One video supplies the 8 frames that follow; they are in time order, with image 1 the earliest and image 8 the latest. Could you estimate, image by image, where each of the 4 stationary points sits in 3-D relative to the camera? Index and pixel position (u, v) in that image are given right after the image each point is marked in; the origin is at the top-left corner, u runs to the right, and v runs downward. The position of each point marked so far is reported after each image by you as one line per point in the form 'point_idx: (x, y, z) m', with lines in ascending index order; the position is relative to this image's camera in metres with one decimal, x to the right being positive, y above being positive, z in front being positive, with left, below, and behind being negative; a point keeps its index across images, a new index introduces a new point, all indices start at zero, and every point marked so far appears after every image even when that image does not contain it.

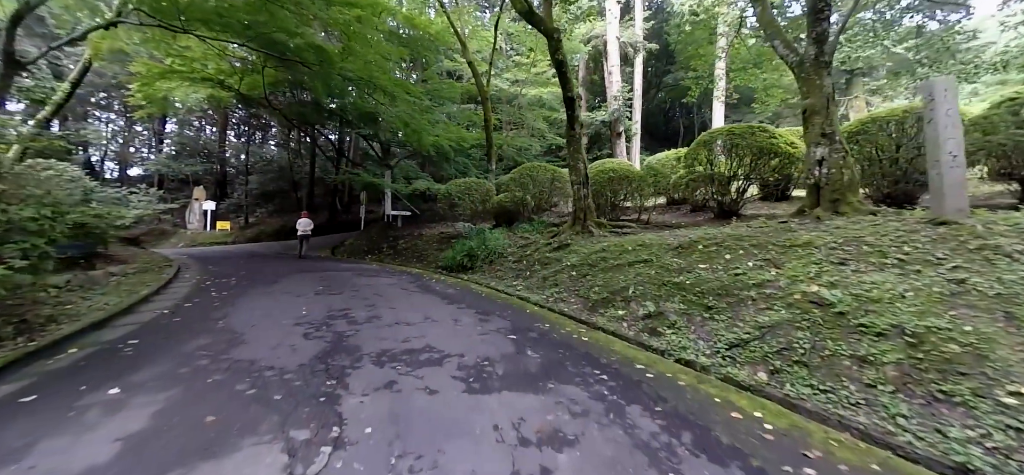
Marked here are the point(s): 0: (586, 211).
0: (+1.9, +0.7, +8.6) m
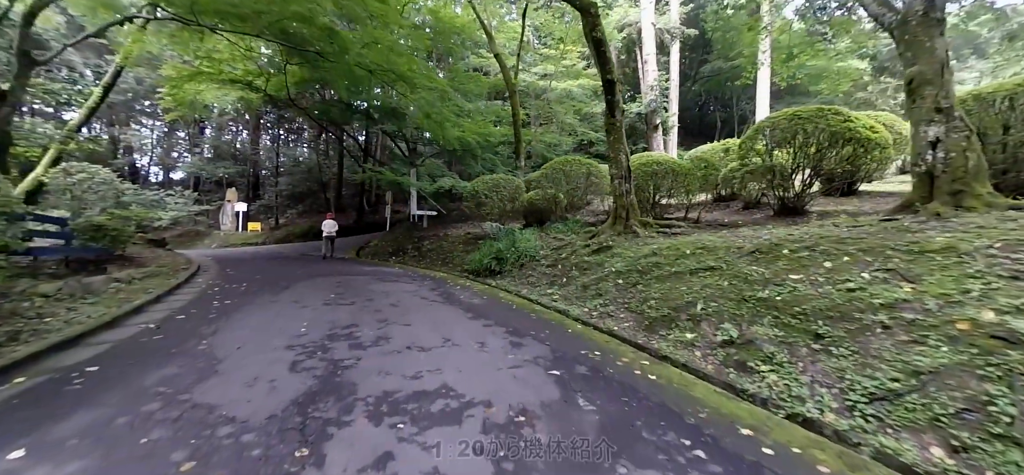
0: (+2.6, +0.6, +7.6) m
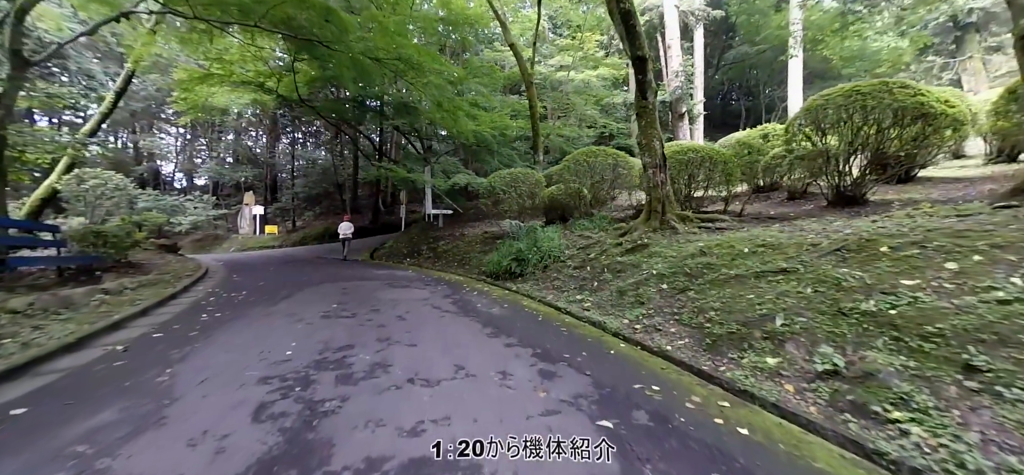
0: (+3.0, +0.7, +6.7) m
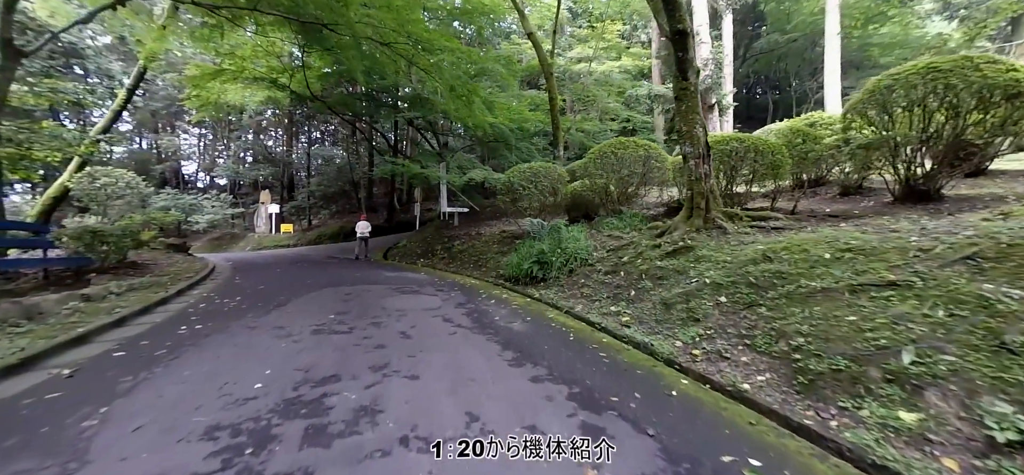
0: (+3.4, +0.7, +5.9) m
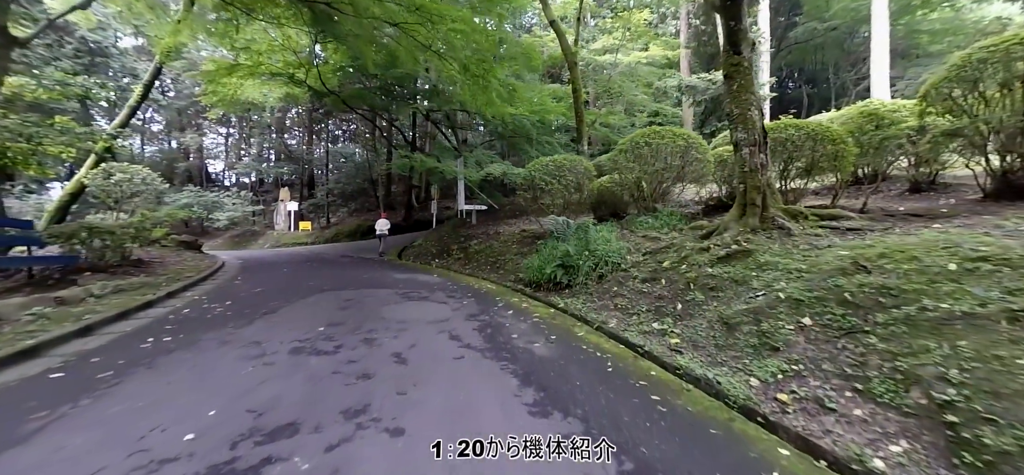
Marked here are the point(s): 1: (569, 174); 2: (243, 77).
0: (+3.7, +0.7, +5.0) m
1: (+1.3, +1.4, +7.5) m
2: (-8.6, +5.2, +10.9) m
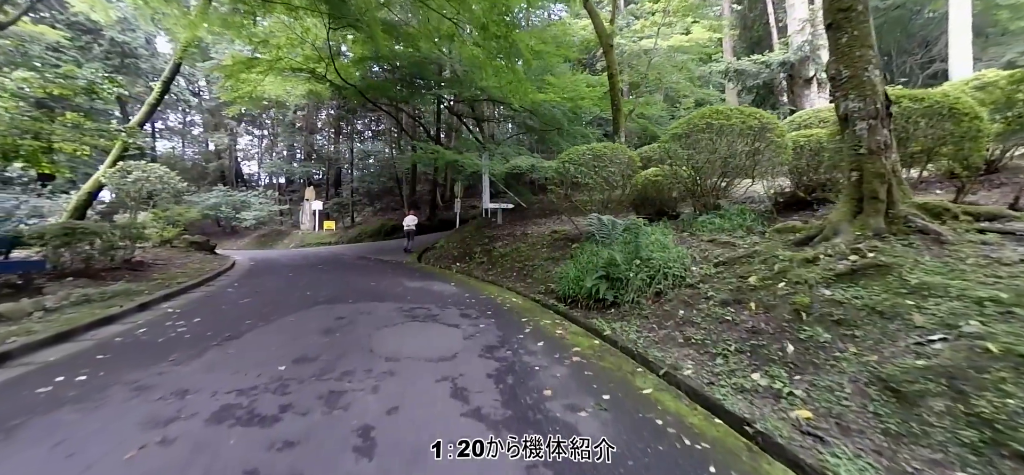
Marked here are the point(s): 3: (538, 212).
0: (+4.0, +0.6, +3.6) m
1: (+1.8, +1.3, +6.4) m
2: (-7.7, +5.2, +10.6) m
3: (+0.8, +0.8, +10.6) m
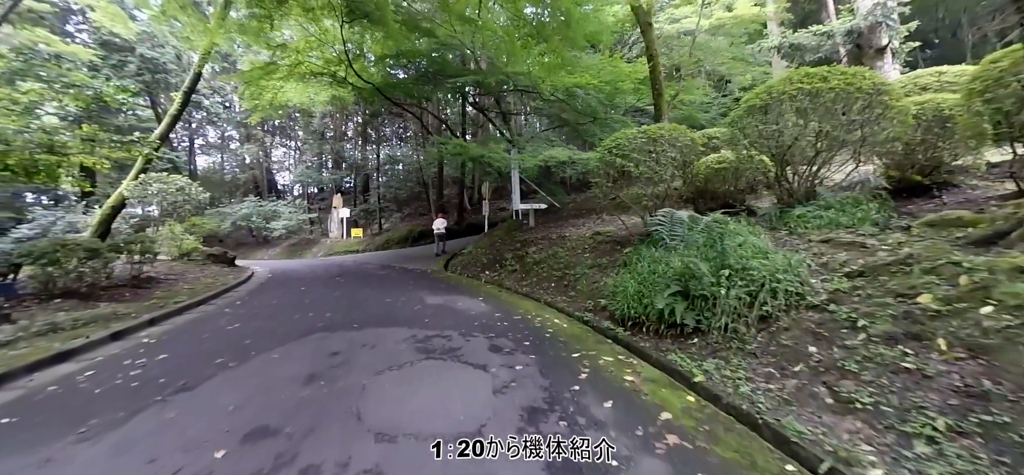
0: (+4.3, +0.6, +2.3) m
1: (+2.4, +1.3, +5.3) m
2: (-6.9, +4.9, +10.3) m
3: (+1.7, +0.7, +9.6) m
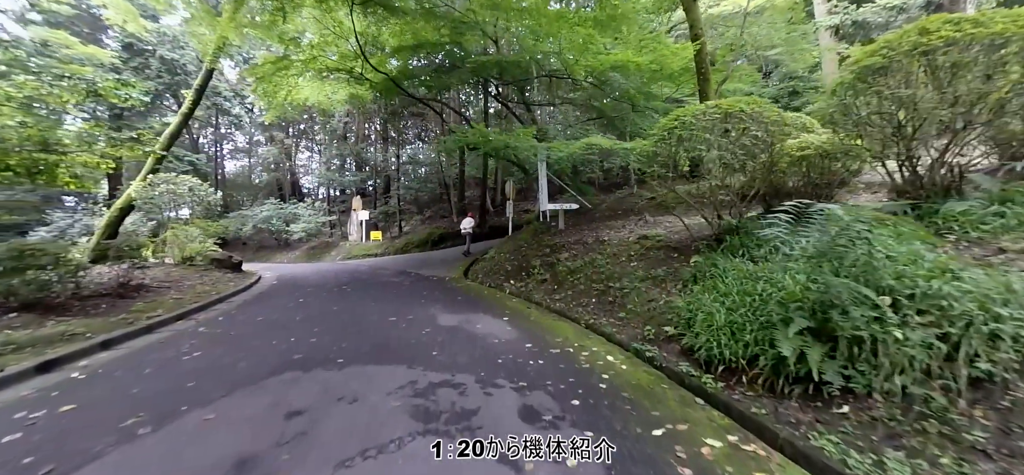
0: (+4.5, +0.6, +1.1) m
1: (+2.8, +1.3, +4.2) m
2: (-6.2, +4.8, +9.8) m
3: (+2.4, +0.6, +8.5) m
